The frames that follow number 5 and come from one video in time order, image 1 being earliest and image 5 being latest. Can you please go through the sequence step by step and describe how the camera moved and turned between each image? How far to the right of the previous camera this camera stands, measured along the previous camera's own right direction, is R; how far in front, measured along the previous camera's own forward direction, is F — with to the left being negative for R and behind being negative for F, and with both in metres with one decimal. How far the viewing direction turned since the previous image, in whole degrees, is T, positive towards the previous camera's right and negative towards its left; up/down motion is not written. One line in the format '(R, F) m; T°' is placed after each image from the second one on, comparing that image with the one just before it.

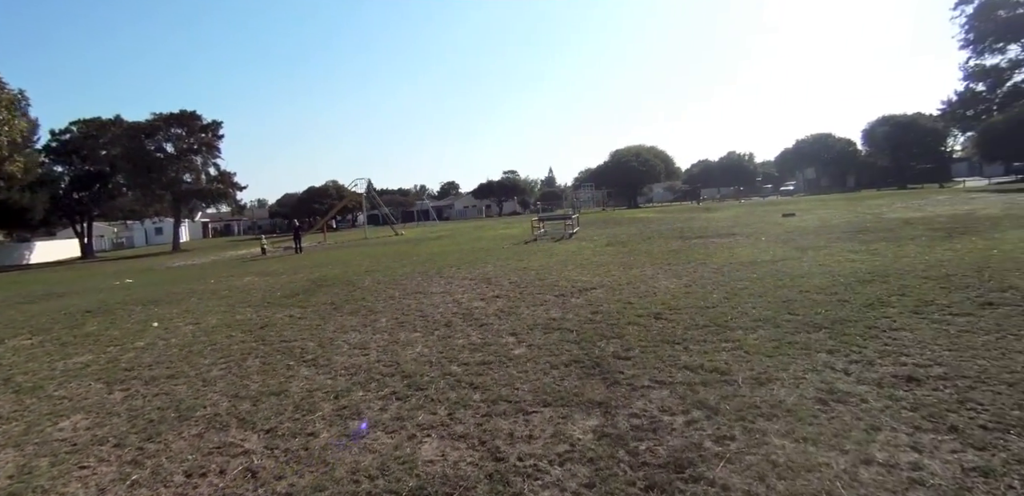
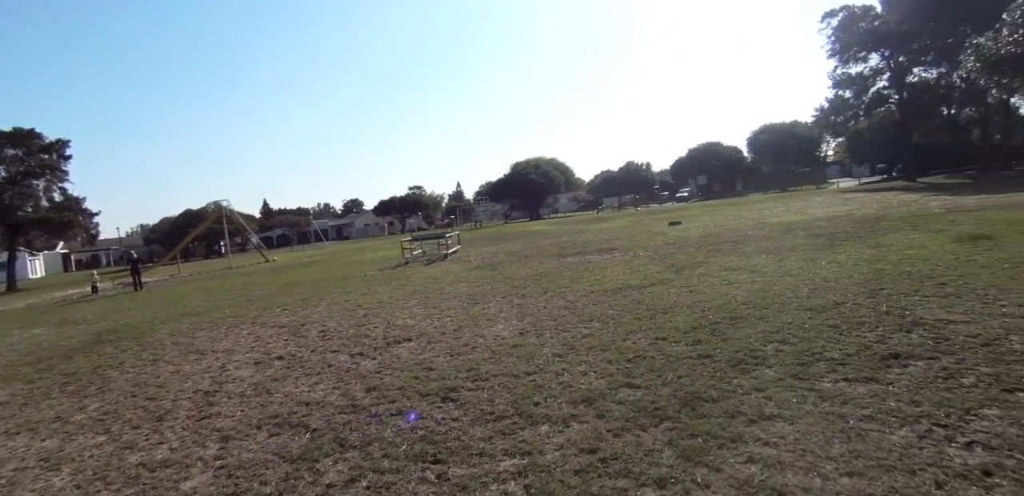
(+2.0, +2.5) m; +9°
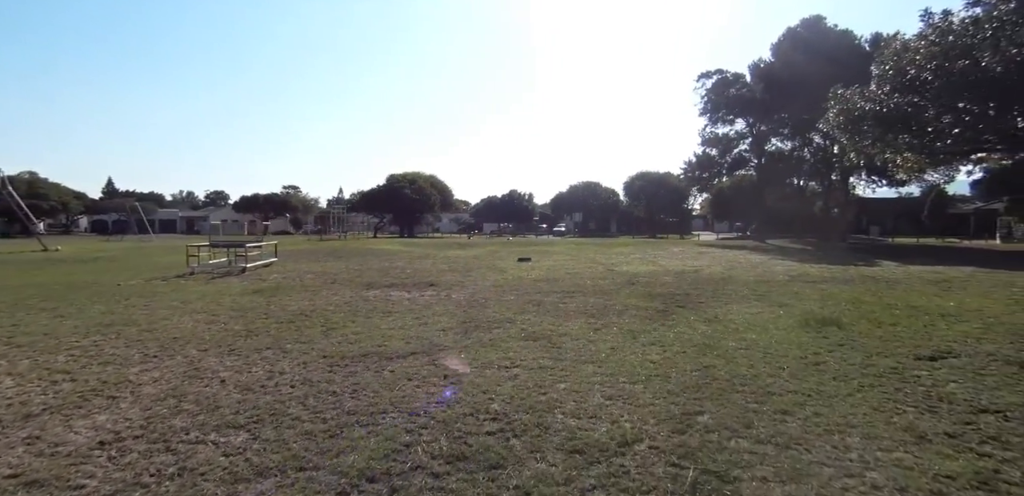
(+2.0, +2.6) m; +12°
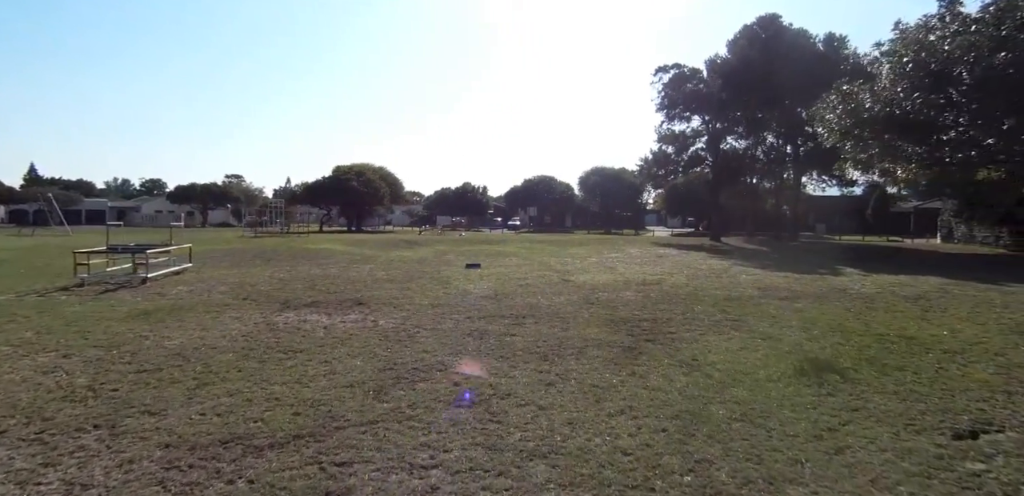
(+0.2, +1.5) m; +5°
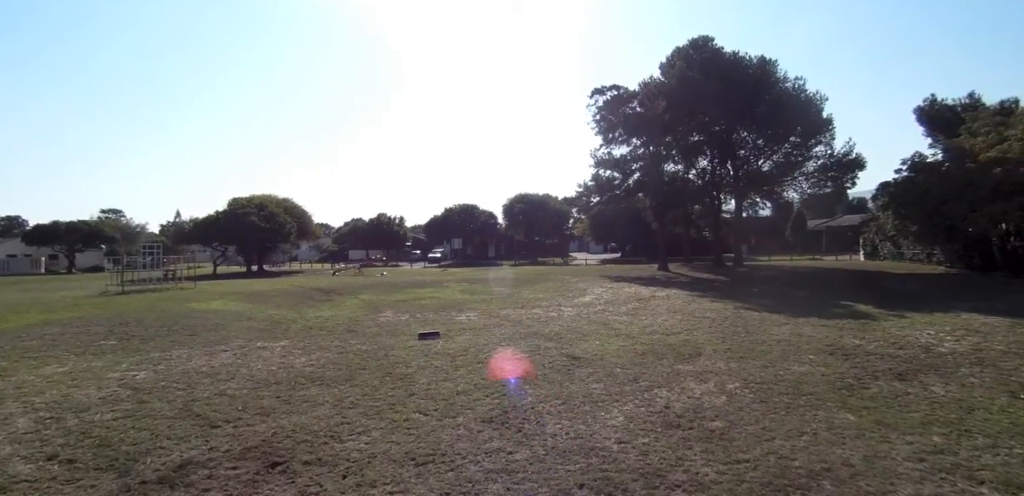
(-1.2, +4.0) m; +9°
